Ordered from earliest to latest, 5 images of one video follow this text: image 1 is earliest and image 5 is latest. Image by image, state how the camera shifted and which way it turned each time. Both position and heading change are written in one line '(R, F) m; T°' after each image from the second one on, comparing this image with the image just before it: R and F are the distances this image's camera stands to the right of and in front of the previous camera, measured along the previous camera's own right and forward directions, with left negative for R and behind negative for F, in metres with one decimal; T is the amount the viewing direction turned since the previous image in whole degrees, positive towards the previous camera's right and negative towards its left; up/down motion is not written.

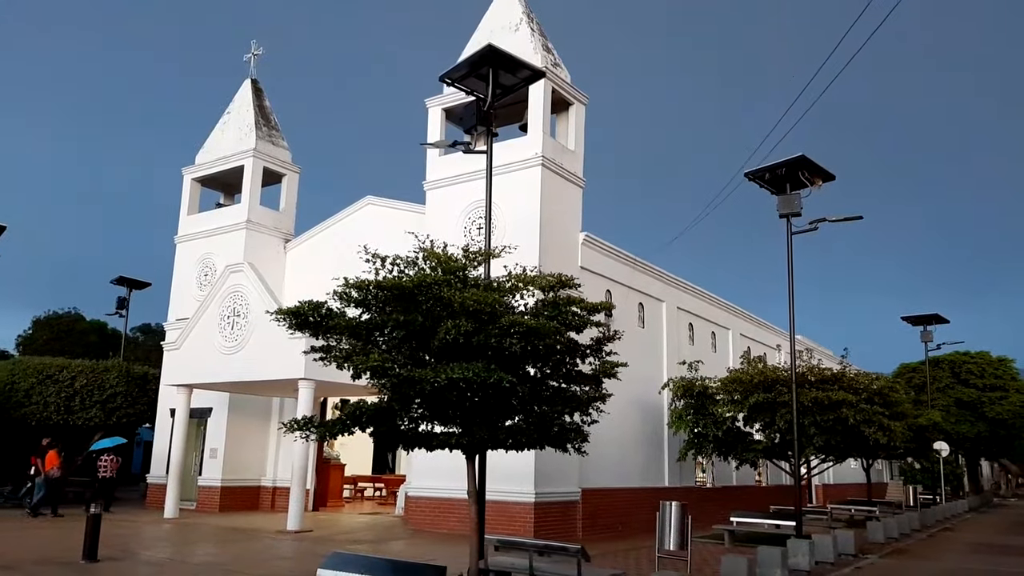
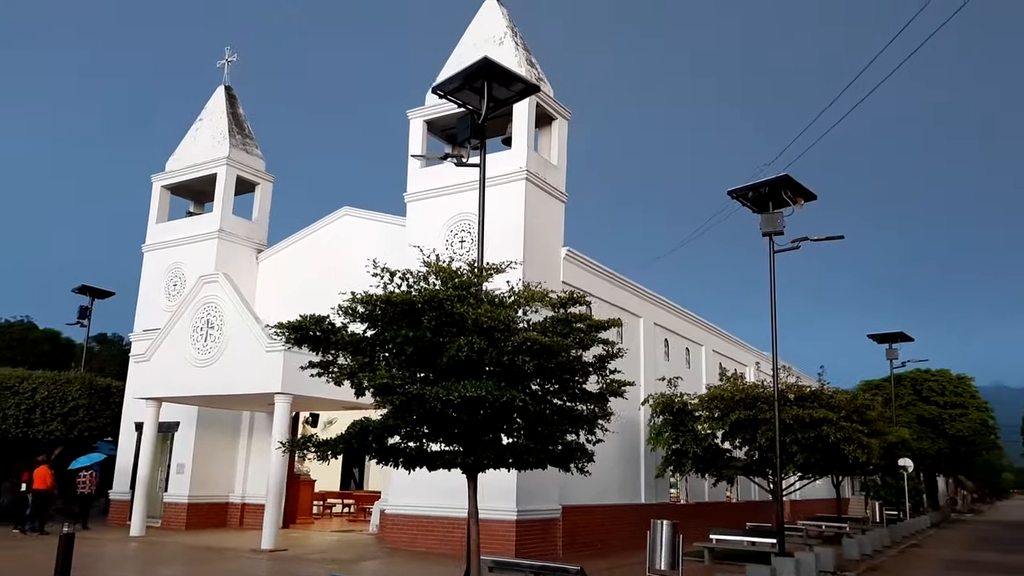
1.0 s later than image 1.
(-0.5, +0.2) m; +3°
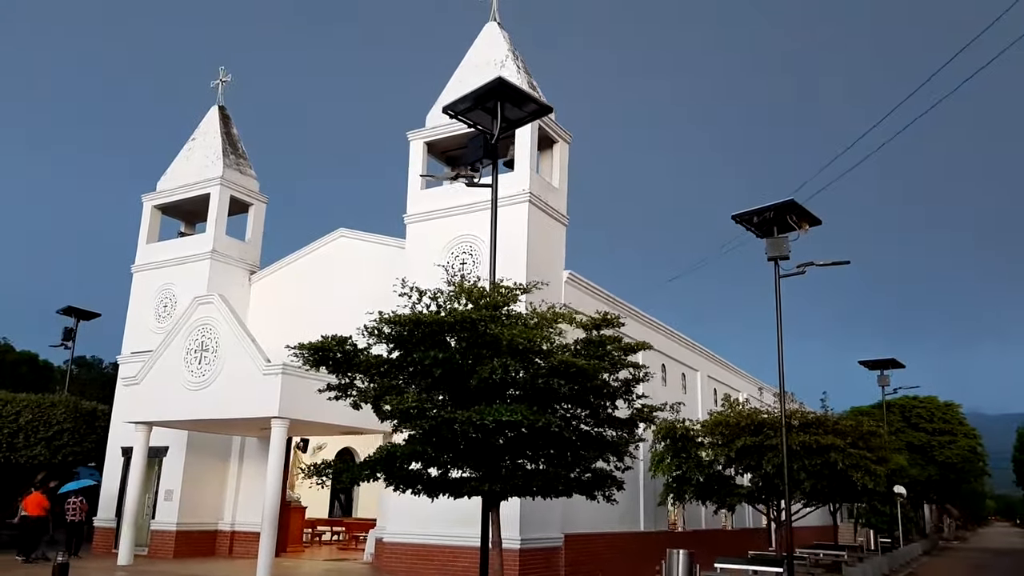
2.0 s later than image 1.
(-0.5, +0.2) m; +1°
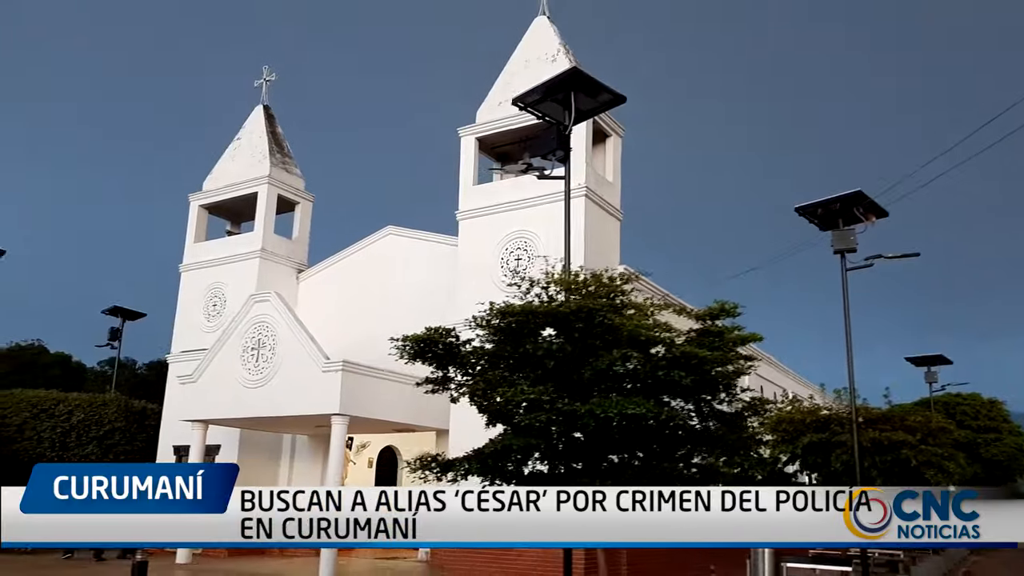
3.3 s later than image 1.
(-0.8, +0.2) m; -1°
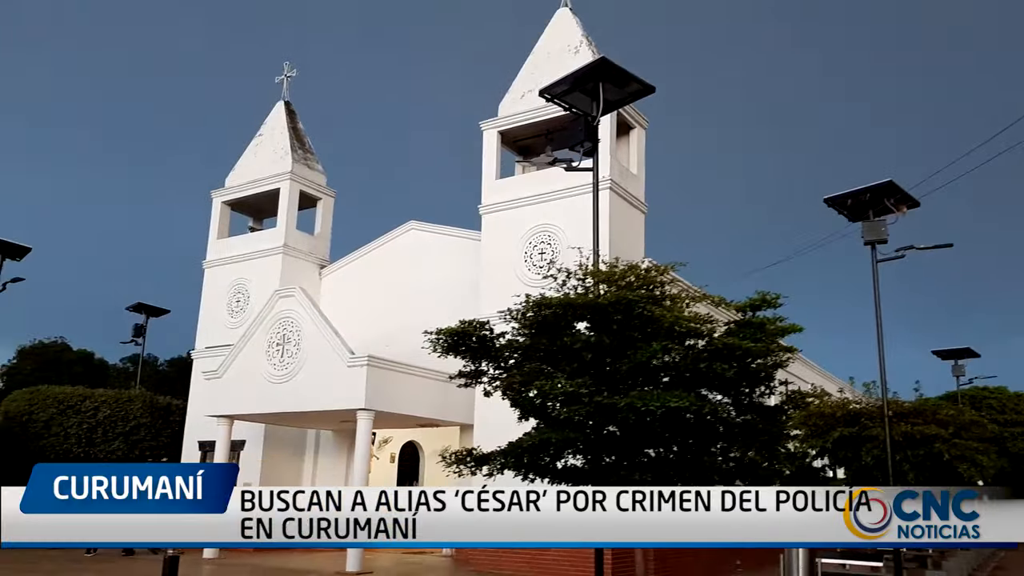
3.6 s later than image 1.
(-0.2, +0.1) m; -1°
